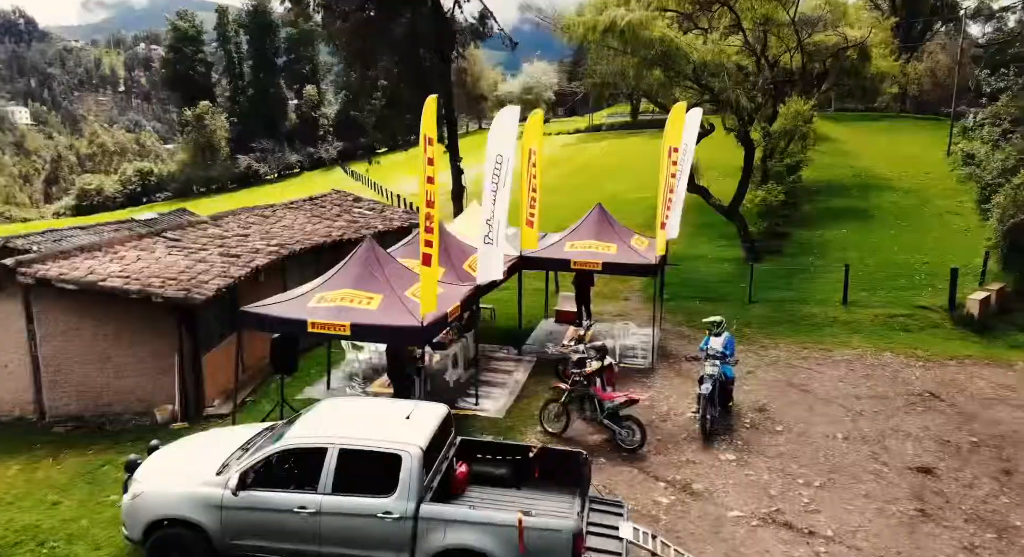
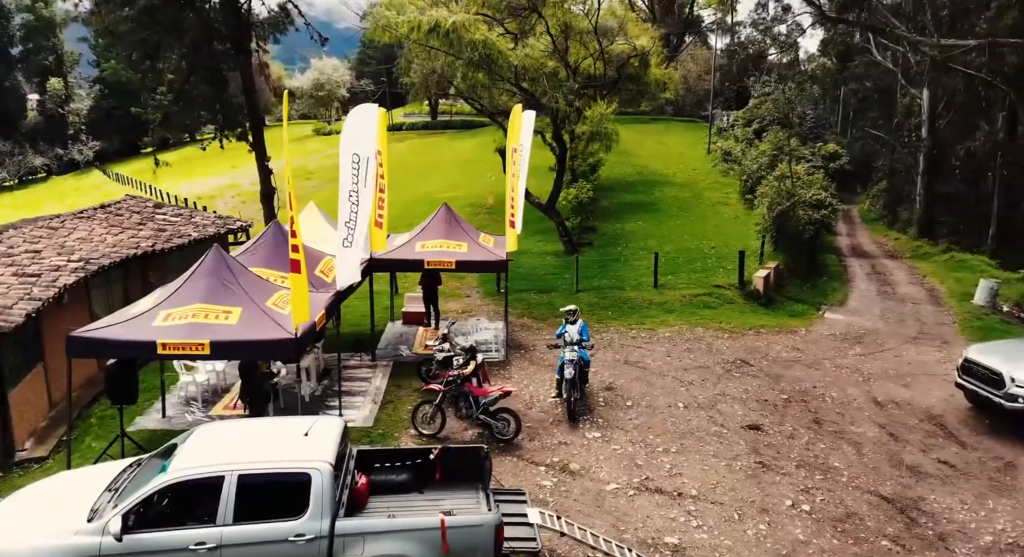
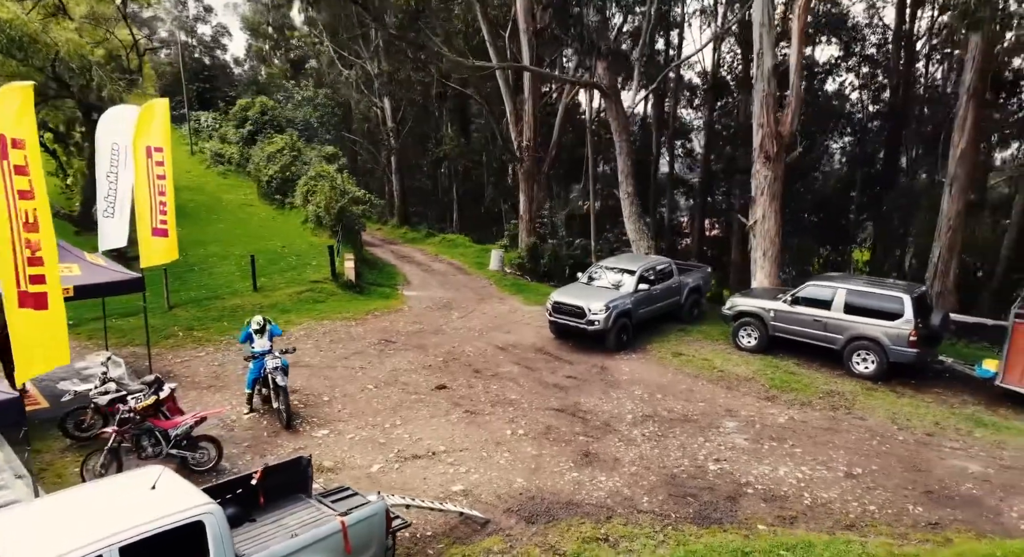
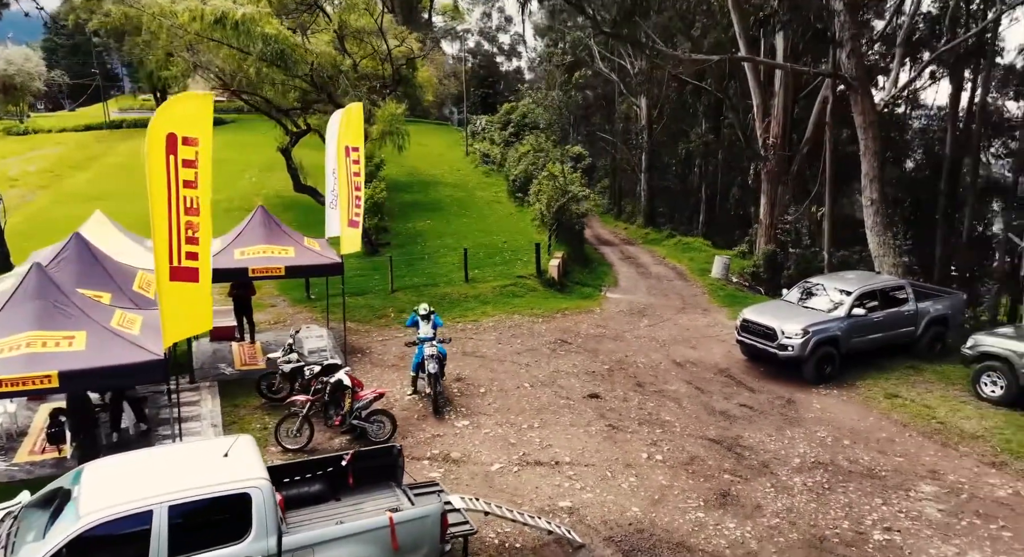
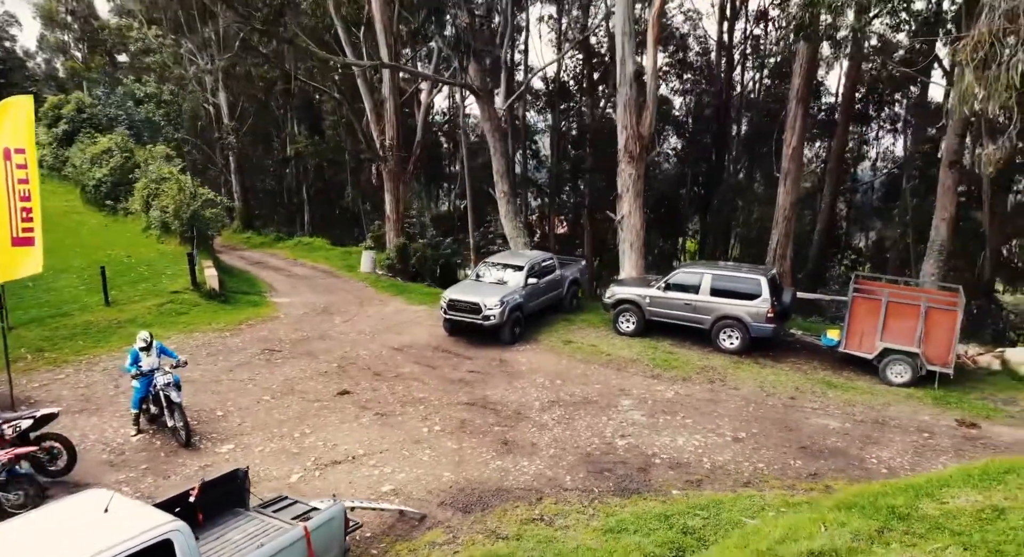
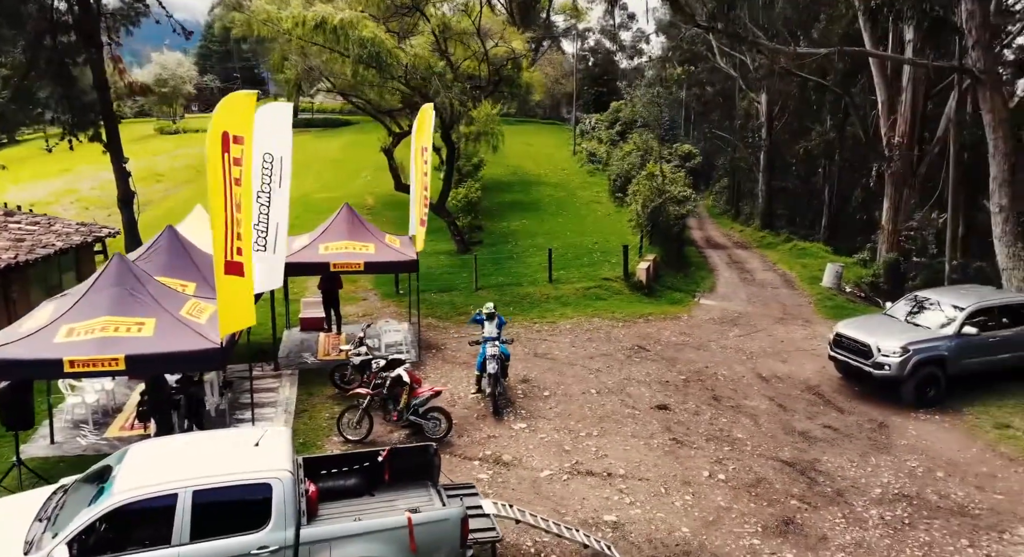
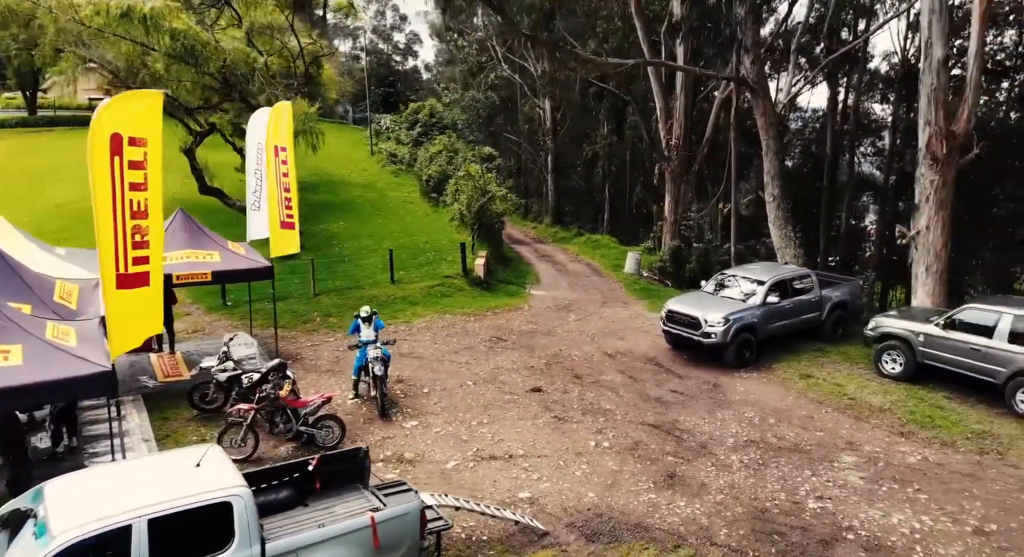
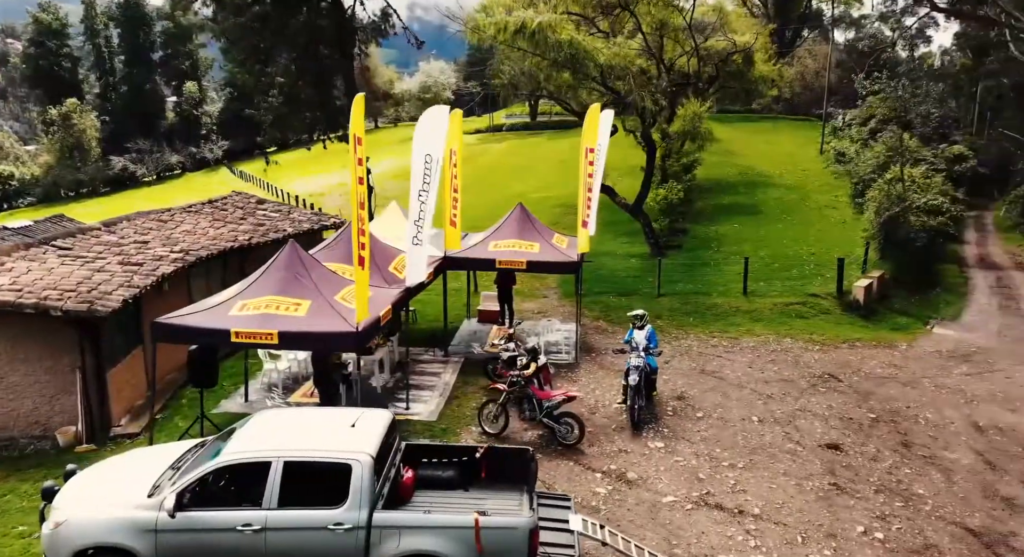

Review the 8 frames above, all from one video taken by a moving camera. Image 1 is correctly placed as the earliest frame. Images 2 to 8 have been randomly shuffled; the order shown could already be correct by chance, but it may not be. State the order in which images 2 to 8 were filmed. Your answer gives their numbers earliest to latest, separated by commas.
8, 2, 6, 4, 7, 3, 5
